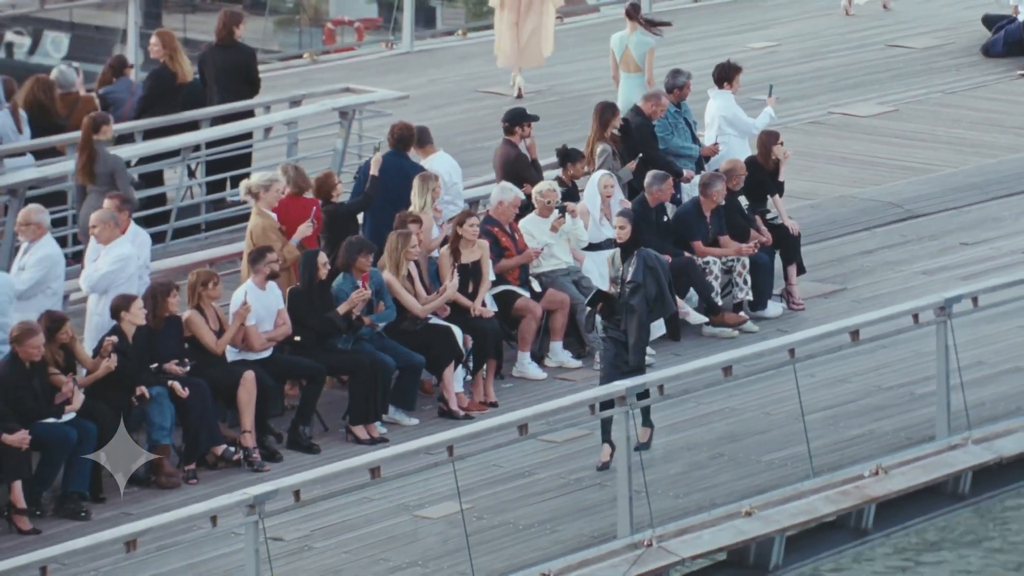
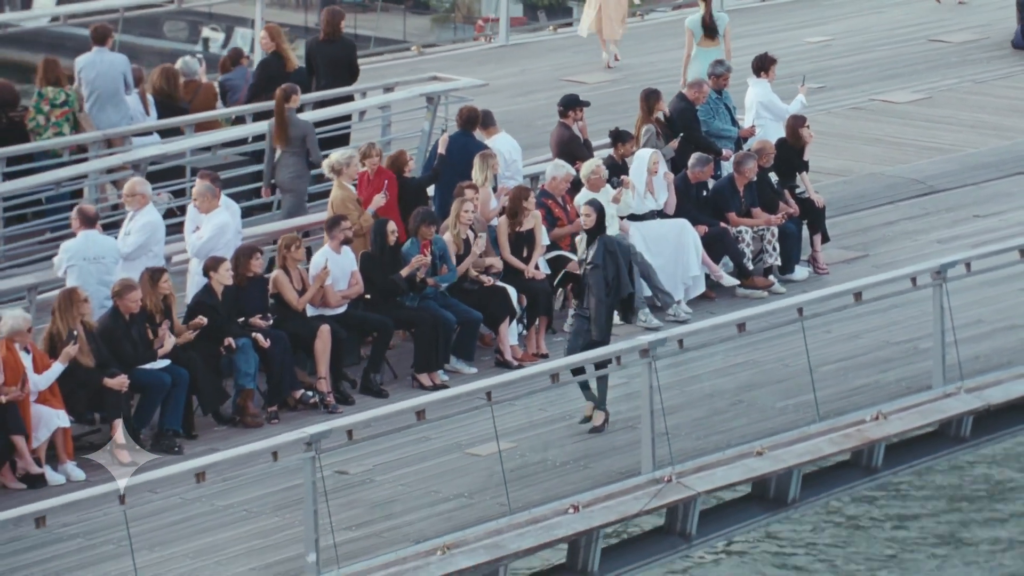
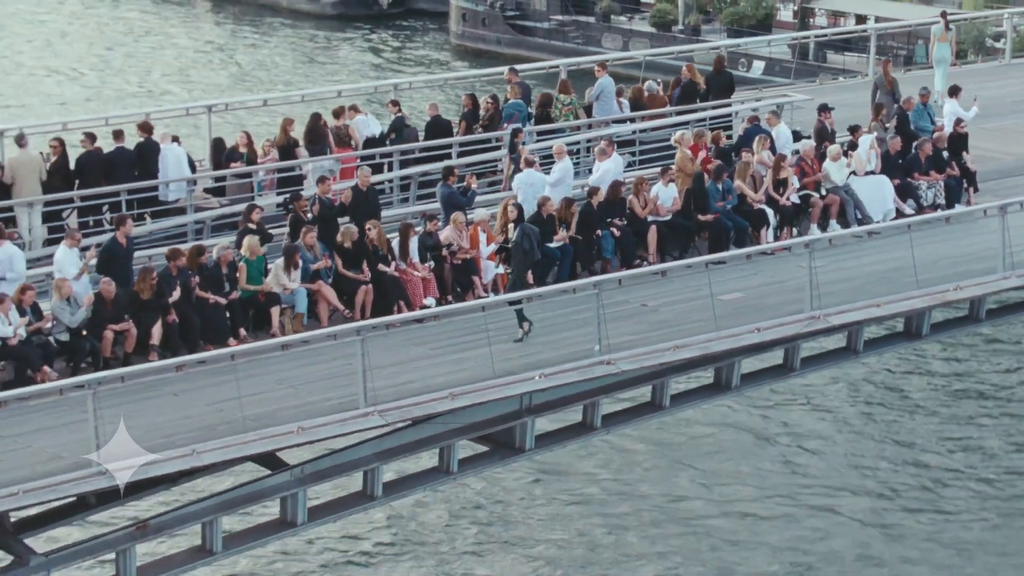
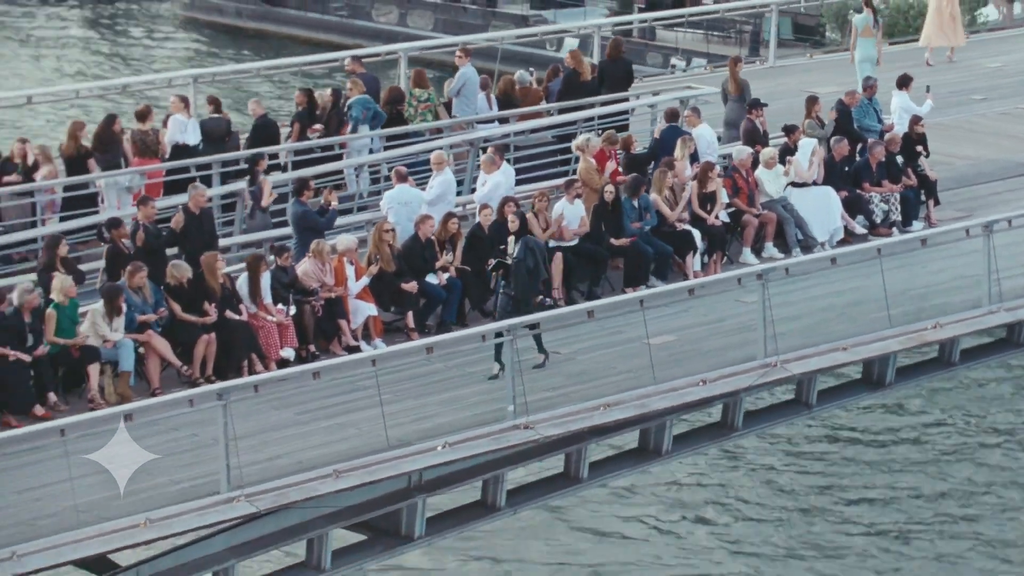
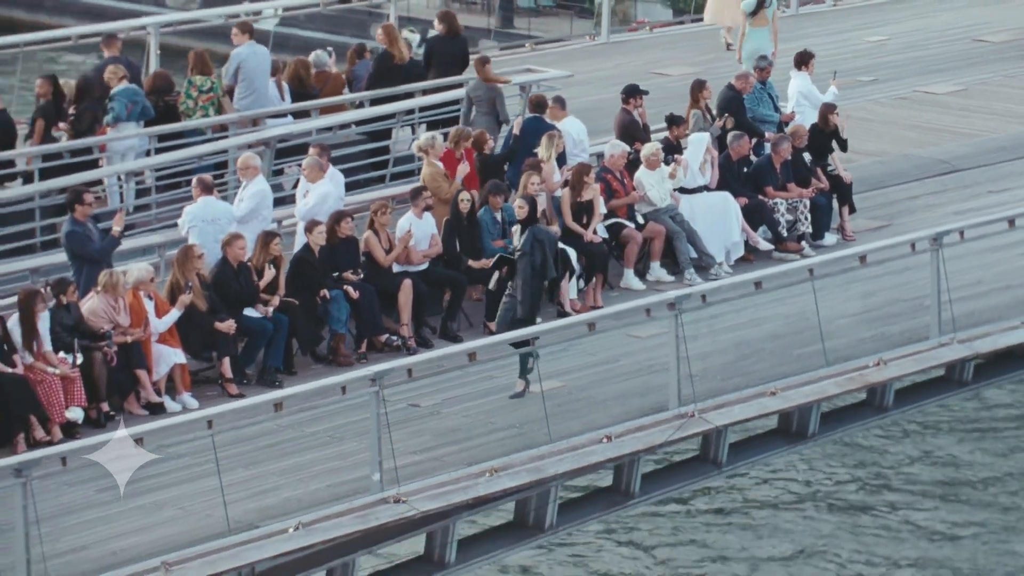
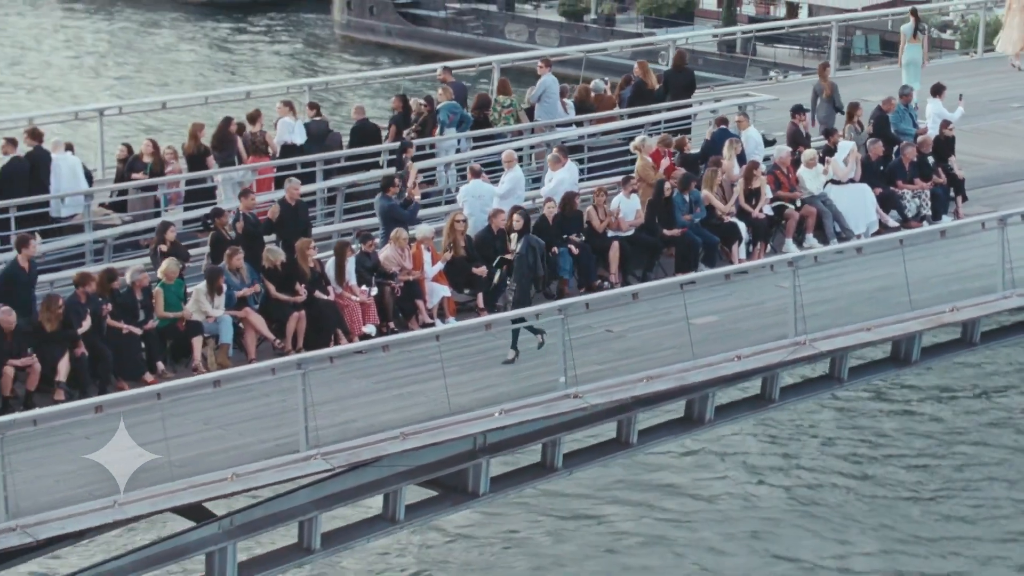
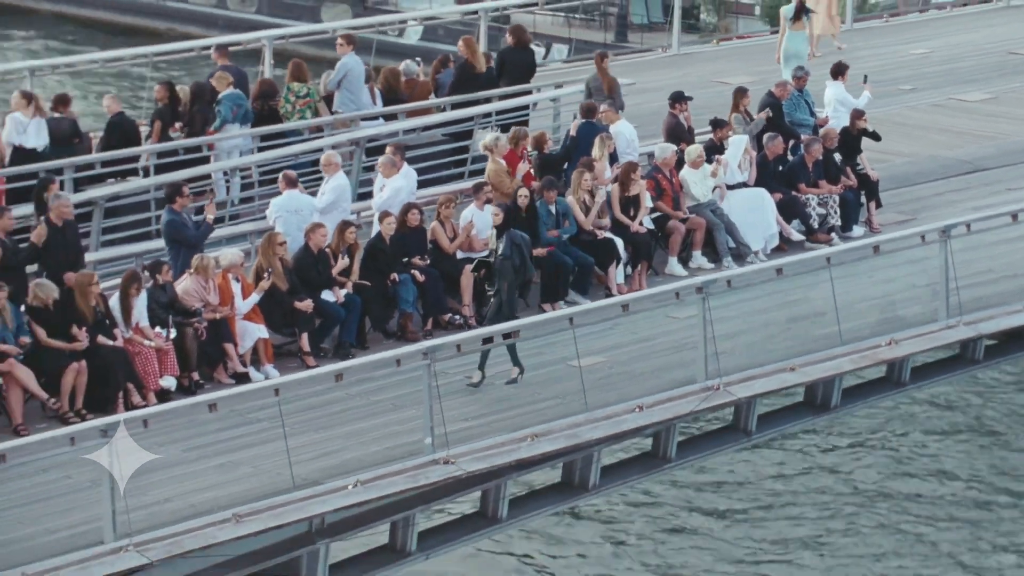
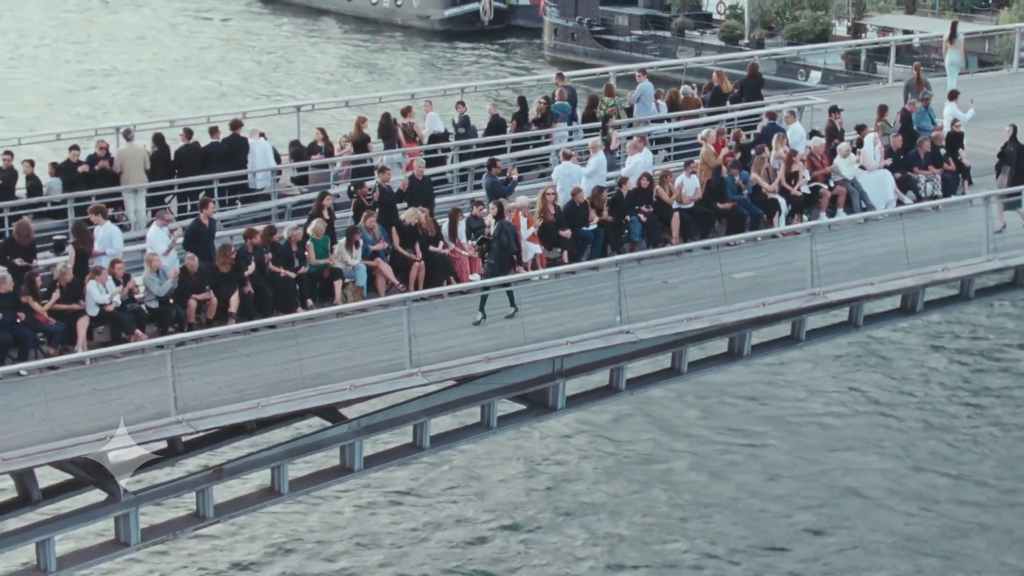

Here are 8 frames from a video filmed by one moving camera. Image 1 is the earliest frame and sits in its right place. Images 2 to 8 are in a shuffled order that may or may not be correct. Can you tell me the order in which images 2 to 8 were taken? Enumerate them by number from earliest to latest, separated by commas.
2, 5, 7, 4, 6, 3, 8
